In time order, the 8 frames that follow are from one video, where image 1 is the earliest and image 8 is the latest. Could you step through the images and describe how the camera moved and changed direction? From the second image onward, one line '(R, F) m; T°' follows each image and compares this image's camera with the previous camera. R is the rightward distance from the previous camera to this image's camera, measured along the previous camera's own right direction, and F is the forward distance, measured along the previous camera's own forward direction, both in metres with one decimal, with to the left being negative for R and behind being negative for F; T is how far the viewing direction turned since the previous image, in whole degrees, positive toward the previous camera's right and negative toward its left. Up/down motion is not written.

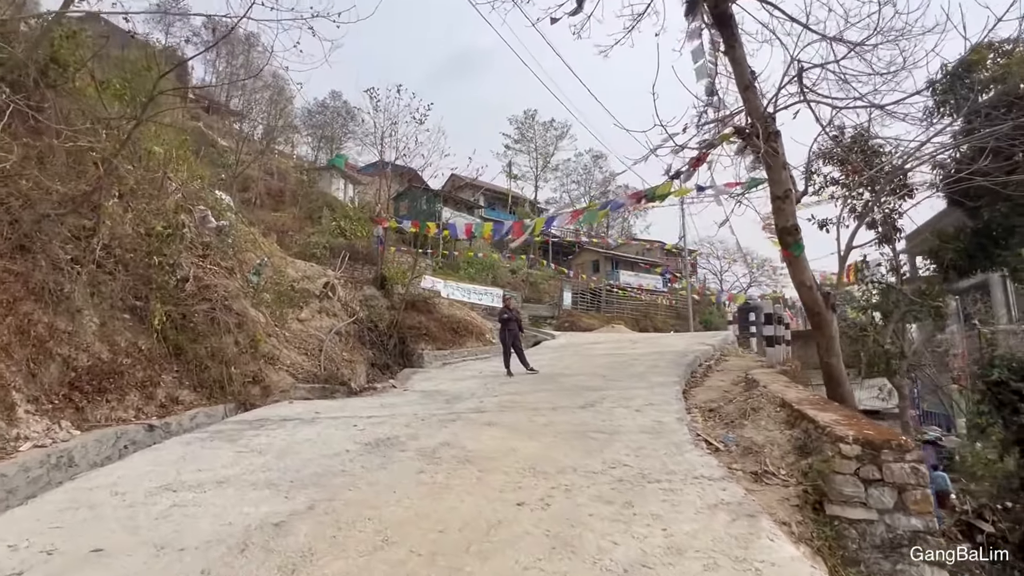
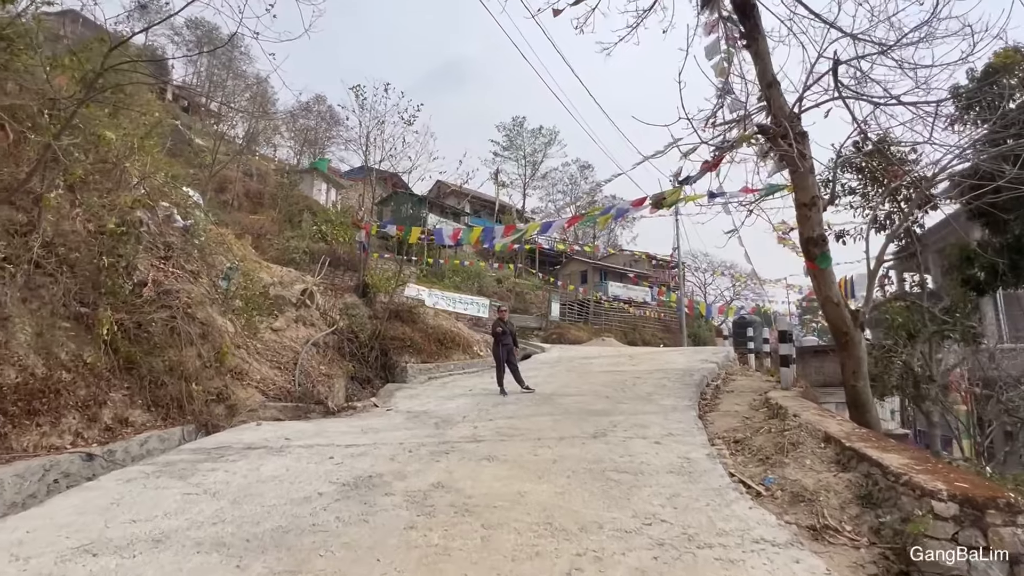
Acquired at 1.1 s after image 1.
(-0.2, +0.7) m; +2°
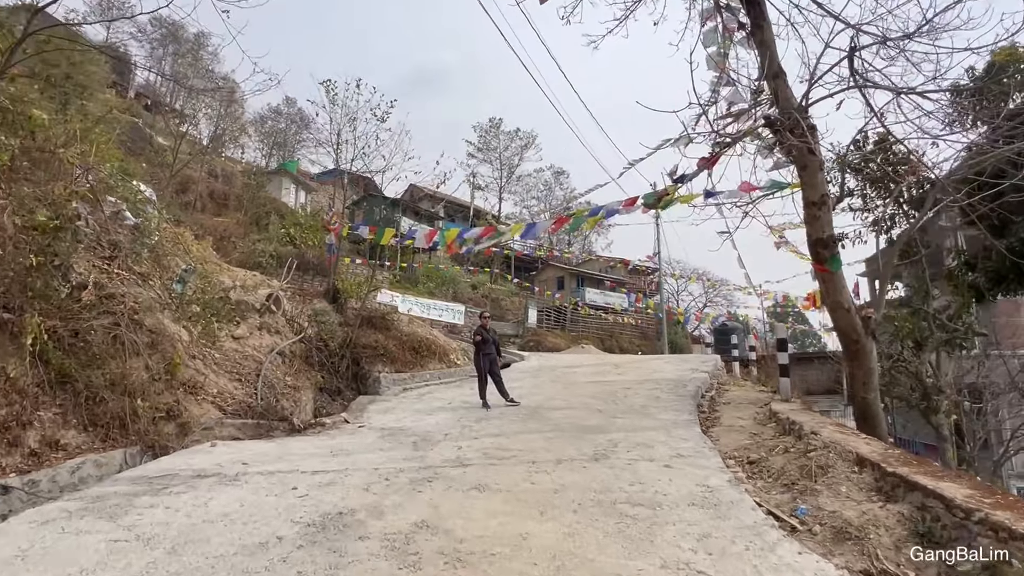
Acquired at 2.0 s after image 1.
(-0.1, +0.6) m; +3°
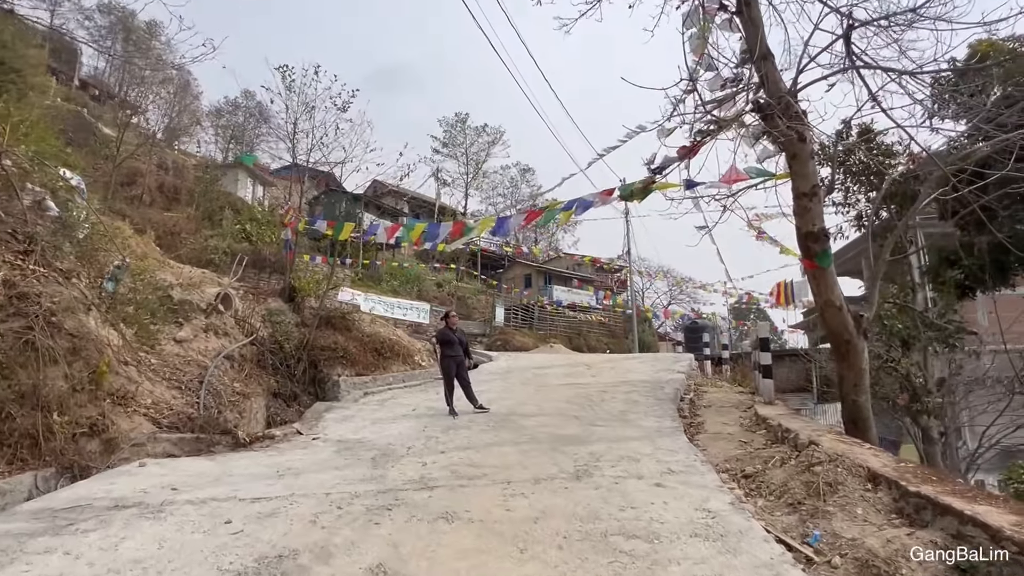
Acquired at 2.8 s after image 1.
(0.0, +0.5) m; +3°
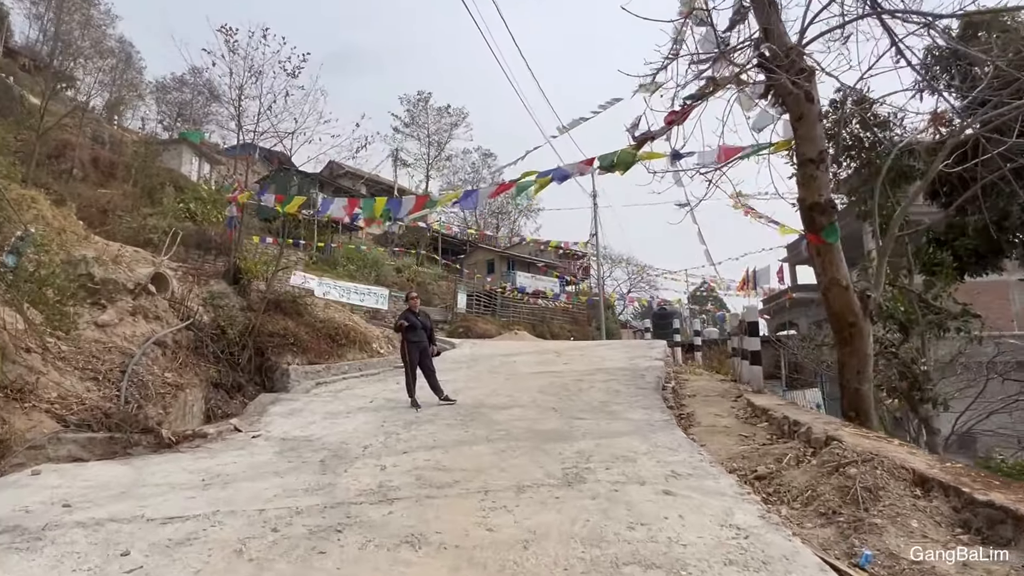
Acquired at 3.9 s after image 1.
(-0.1, +0.7) m; +4°
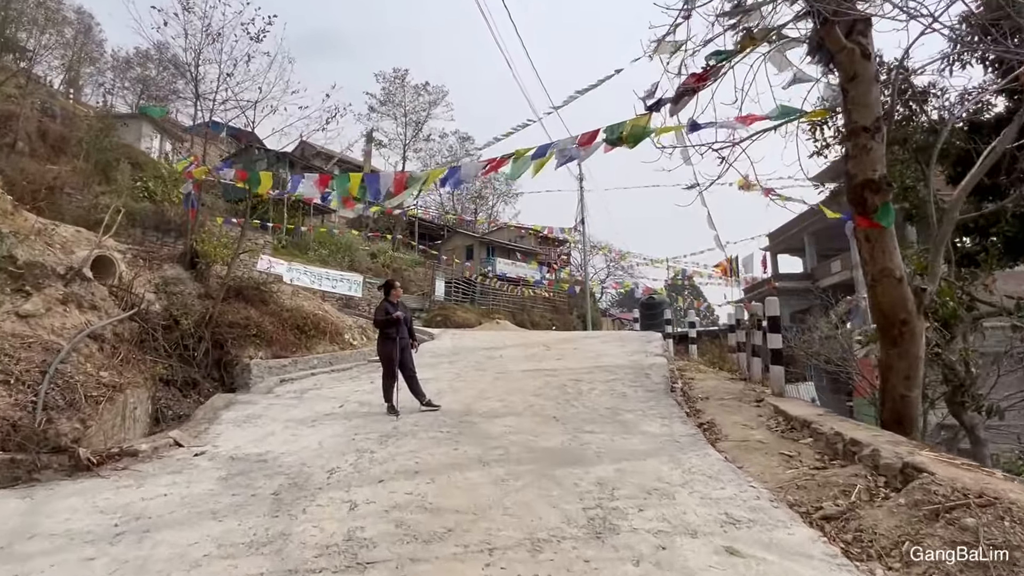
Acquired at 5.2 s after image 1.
(-0.1, +0.8) m; +2°
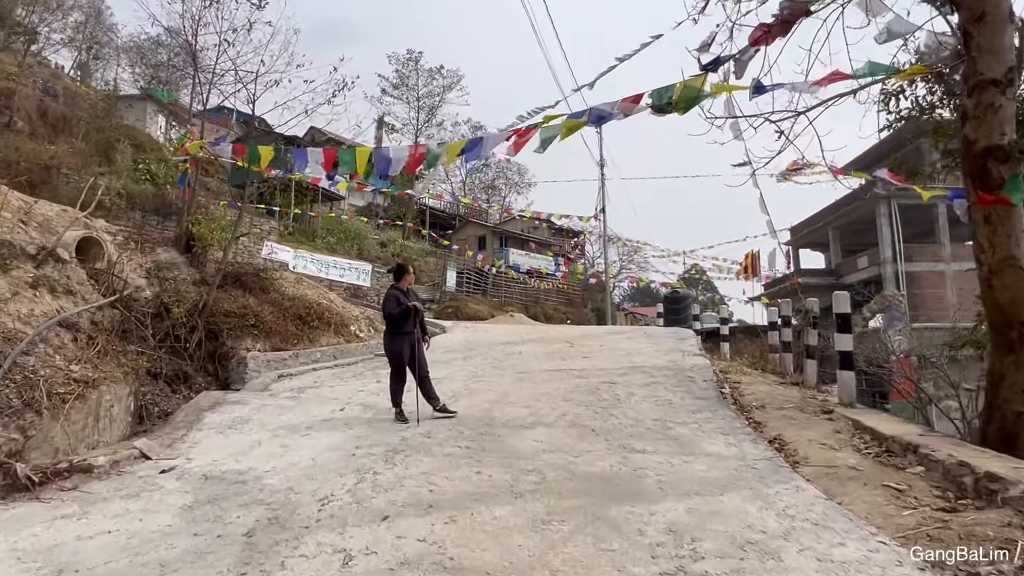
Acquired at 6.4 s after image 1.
(-0.2, +0.8) m; -1°
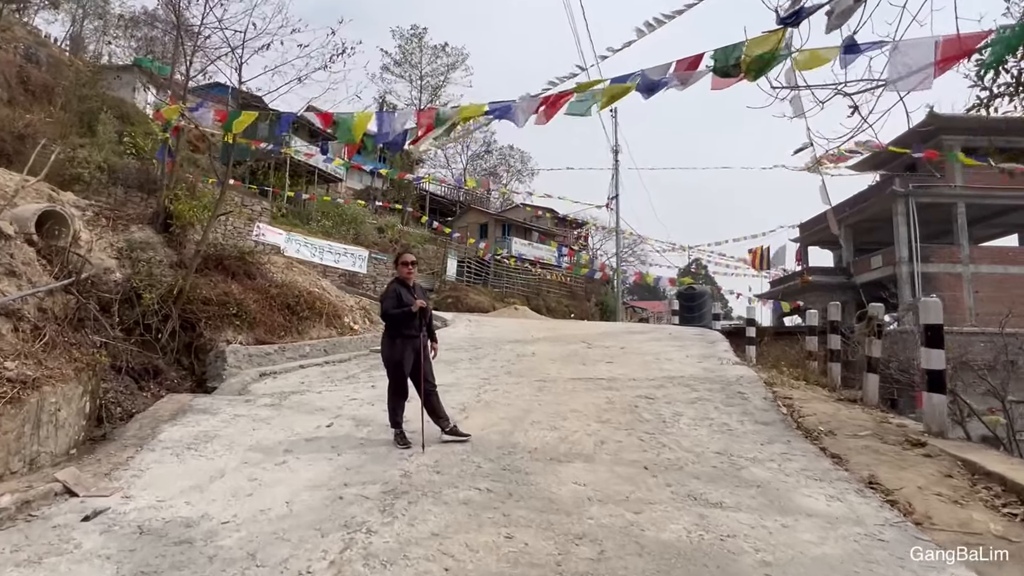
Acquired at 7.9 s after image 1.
(-0.2, +0.8) m; 0°
